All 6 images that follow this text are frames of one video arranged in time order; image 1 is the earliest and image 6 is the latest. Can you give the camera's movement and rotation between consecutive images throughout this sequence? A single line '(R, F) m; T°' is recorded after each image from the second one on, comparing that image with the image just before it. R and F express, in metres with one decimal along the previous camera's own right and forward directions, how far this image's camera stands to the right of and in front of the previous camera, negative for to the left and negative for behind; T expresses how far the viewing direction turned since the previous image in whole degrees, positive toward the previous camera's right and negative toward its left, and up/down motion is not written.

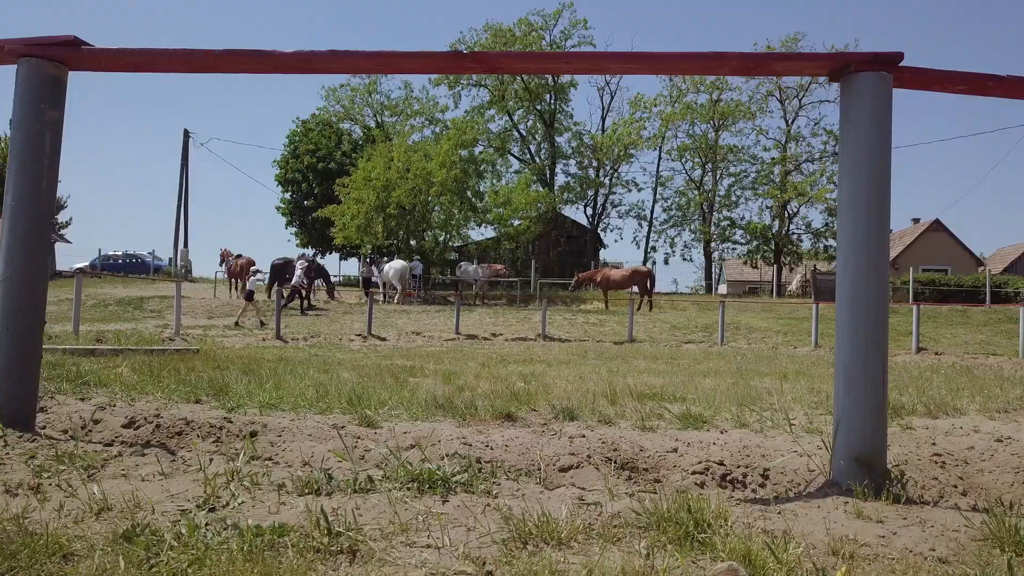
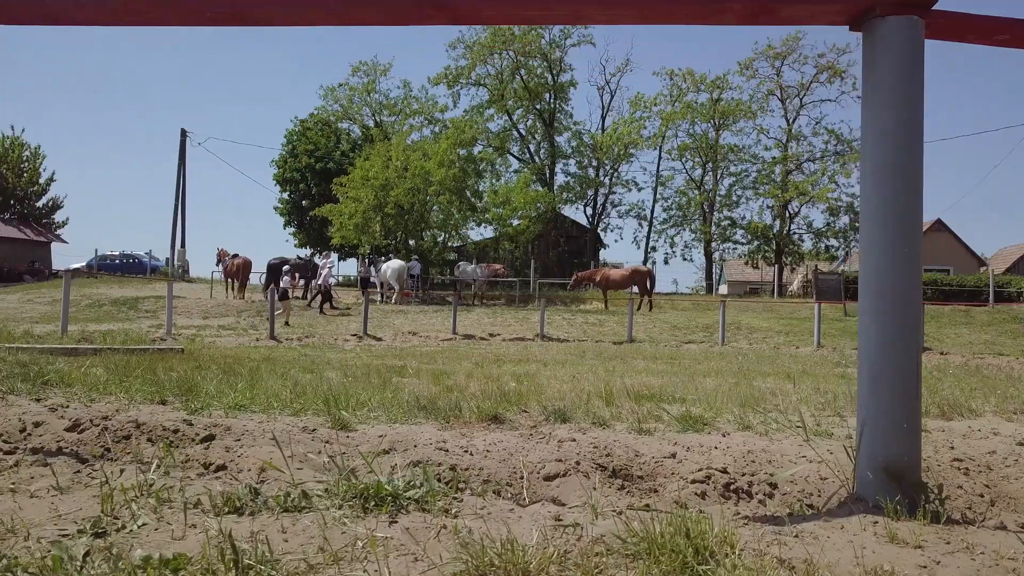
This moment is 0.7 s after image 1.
(+0.1, +0.5) m; 0°
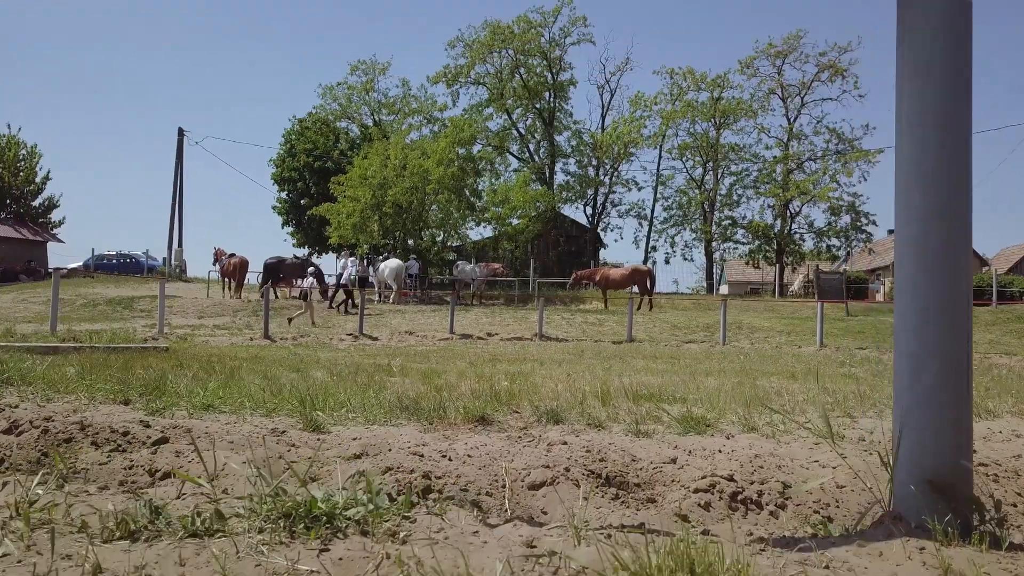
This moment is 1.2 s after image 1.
(+0.1, +0.5) m; 0°
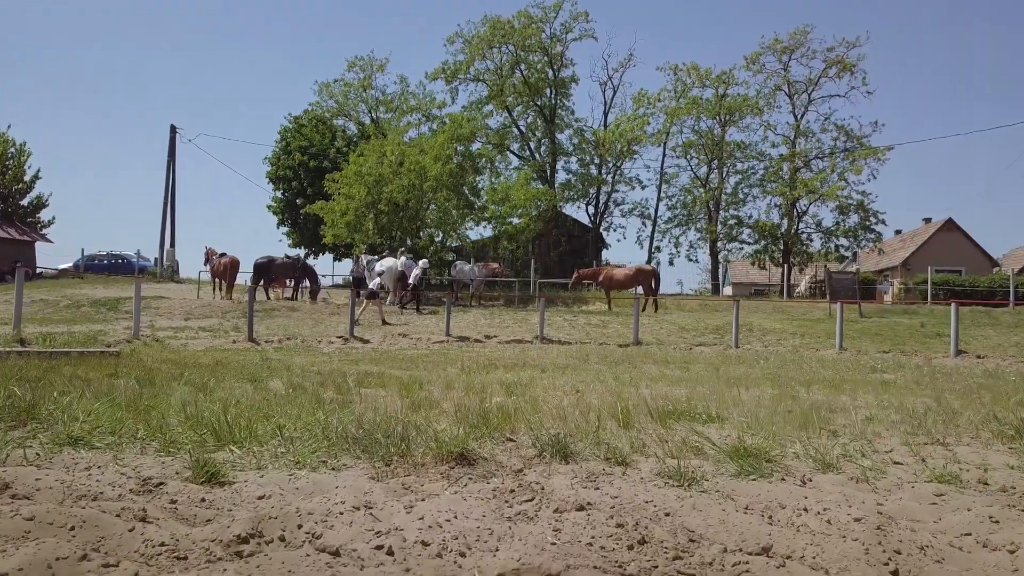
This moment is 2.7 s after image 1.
(+0.1, +1.7) m; 0°
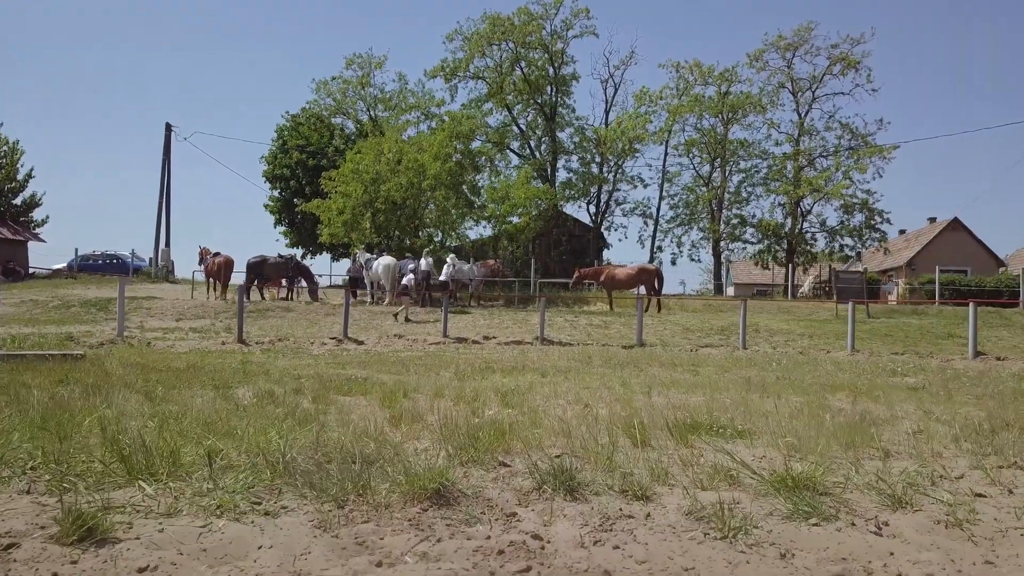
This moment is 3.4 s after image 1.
(0.0, +1.0) m; 0°
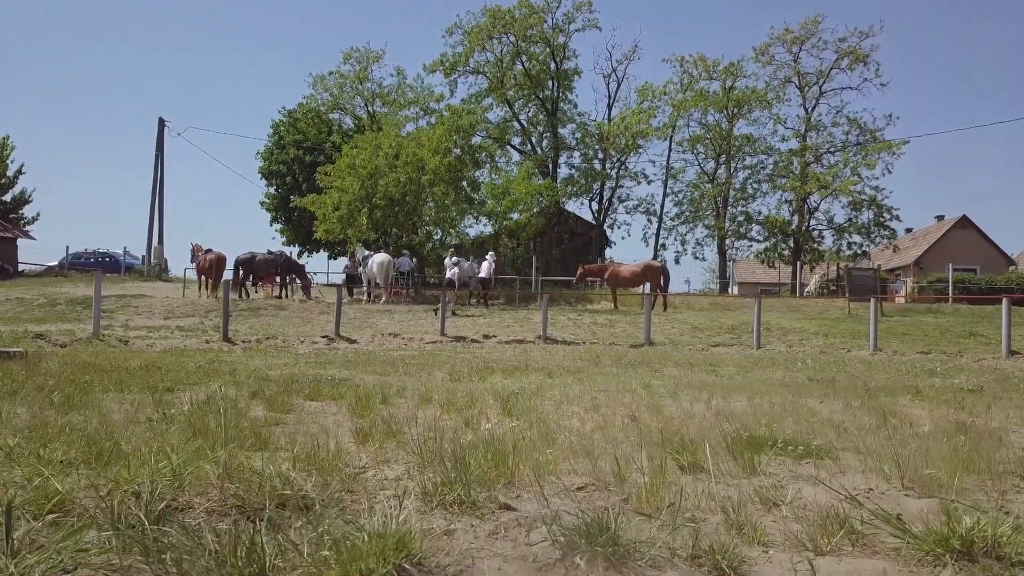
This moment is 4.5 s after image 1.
(0.0, +1.5) m; 0°
